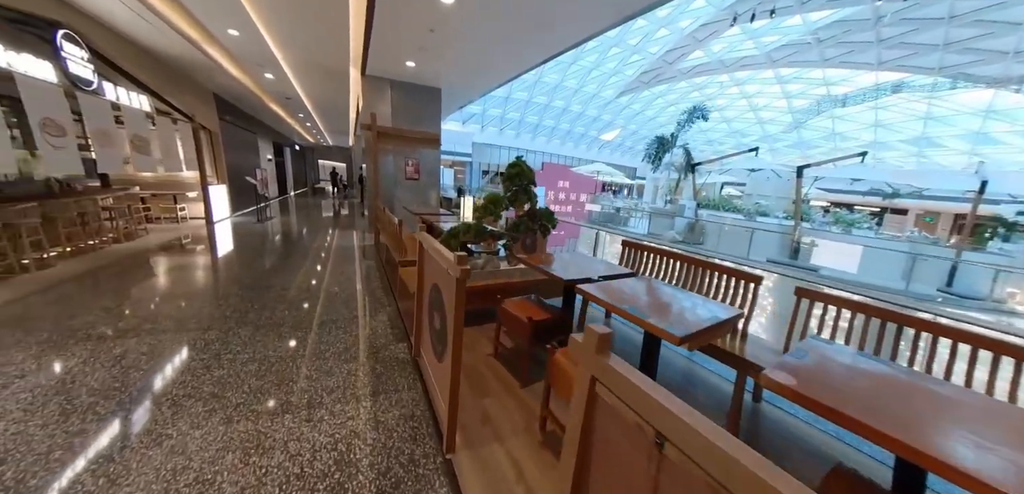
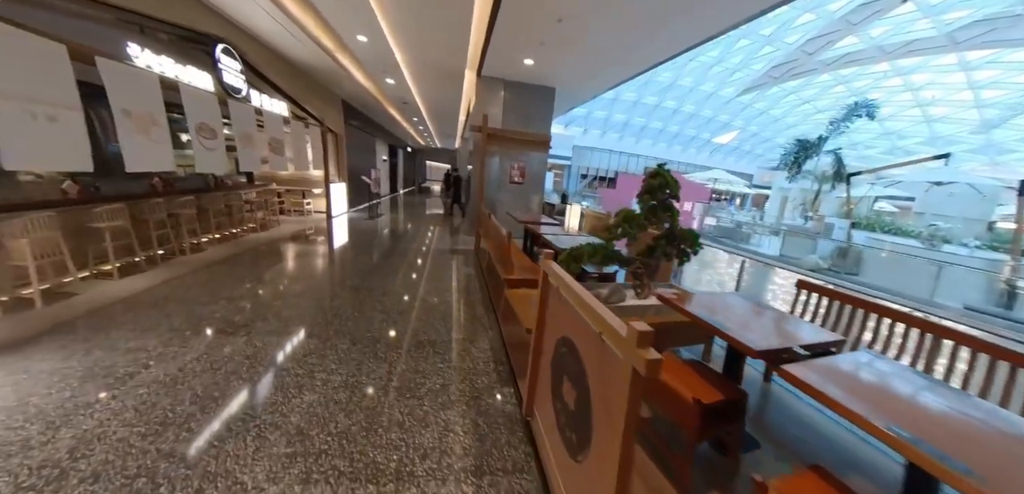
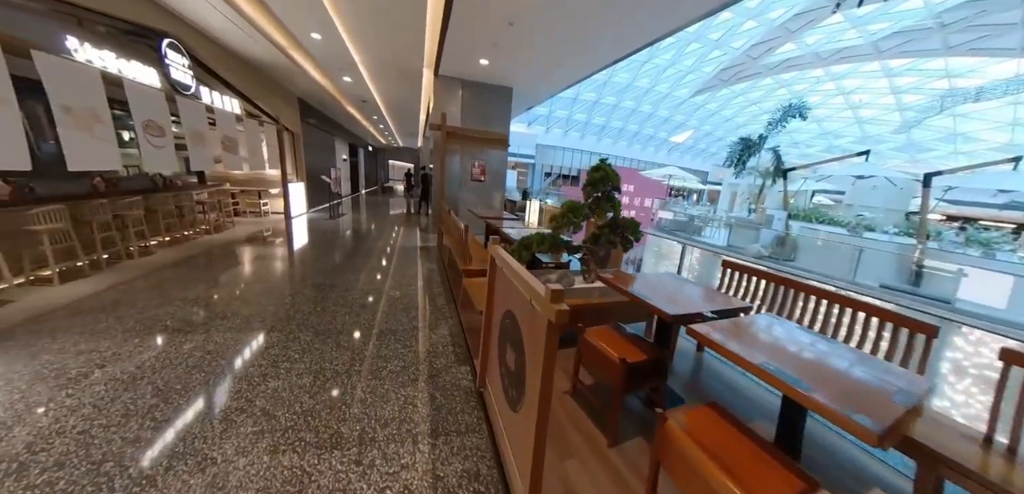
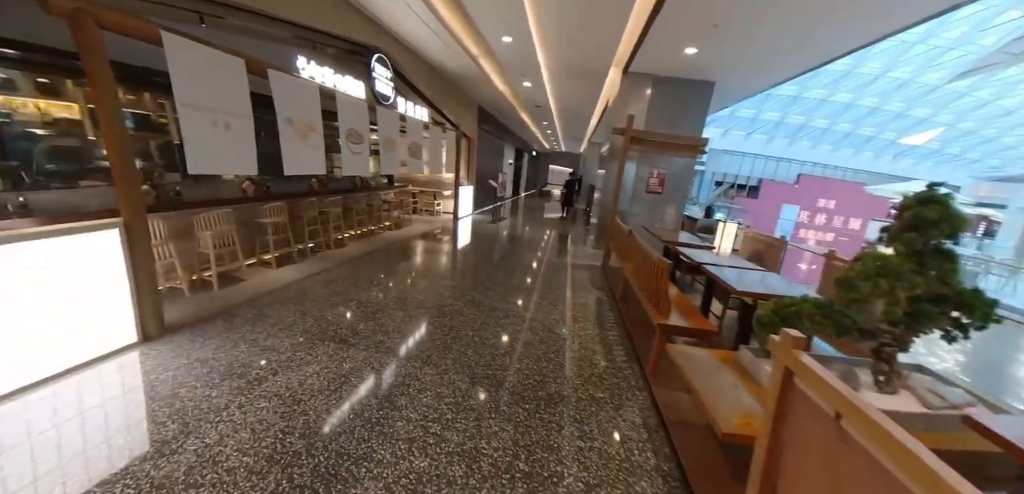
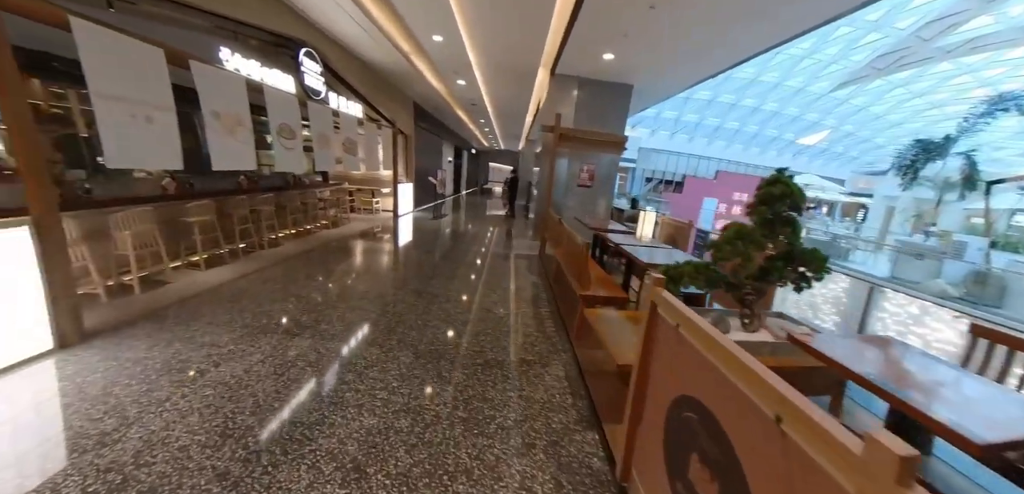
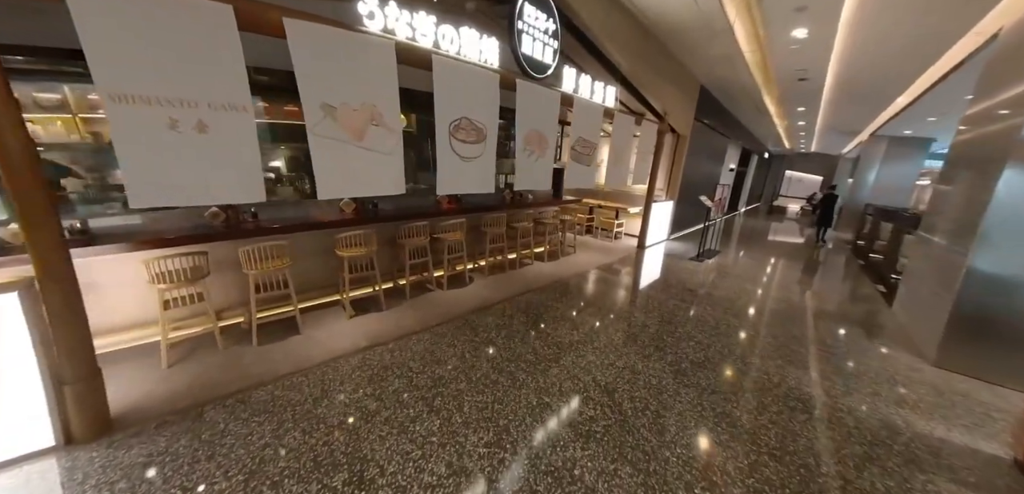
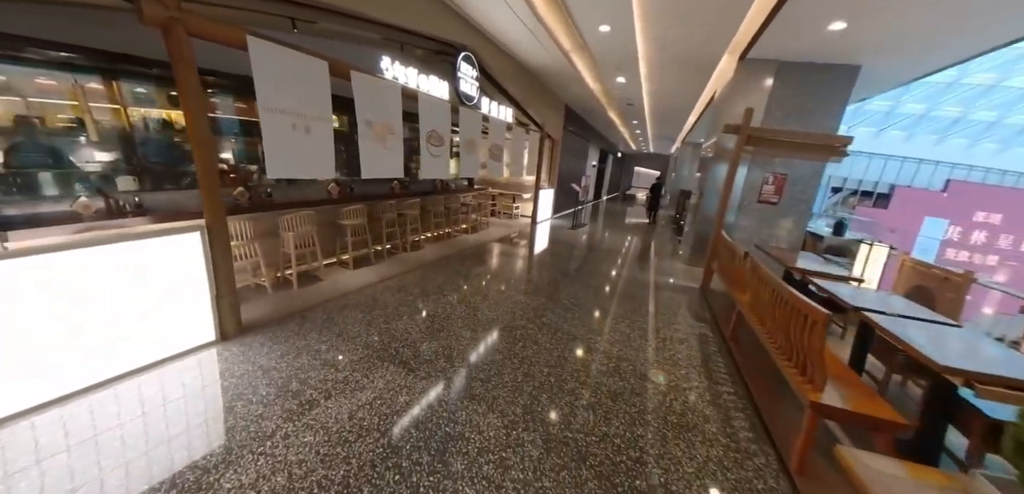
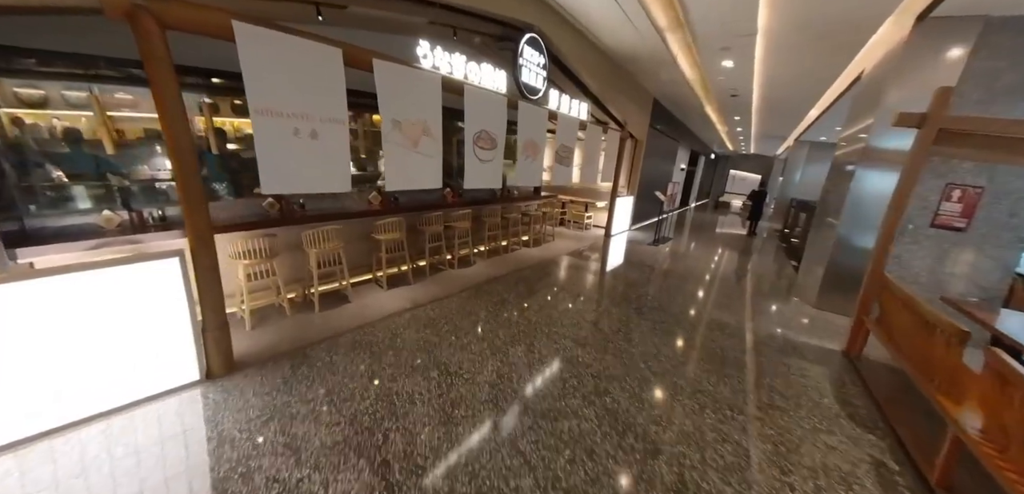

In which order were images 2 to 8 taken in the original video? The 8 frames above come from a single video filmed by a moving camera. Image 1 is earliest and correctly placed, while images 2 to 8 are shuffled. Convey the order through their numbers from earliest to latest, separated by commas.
3, 2, 5, 4, 7, 8, 6
